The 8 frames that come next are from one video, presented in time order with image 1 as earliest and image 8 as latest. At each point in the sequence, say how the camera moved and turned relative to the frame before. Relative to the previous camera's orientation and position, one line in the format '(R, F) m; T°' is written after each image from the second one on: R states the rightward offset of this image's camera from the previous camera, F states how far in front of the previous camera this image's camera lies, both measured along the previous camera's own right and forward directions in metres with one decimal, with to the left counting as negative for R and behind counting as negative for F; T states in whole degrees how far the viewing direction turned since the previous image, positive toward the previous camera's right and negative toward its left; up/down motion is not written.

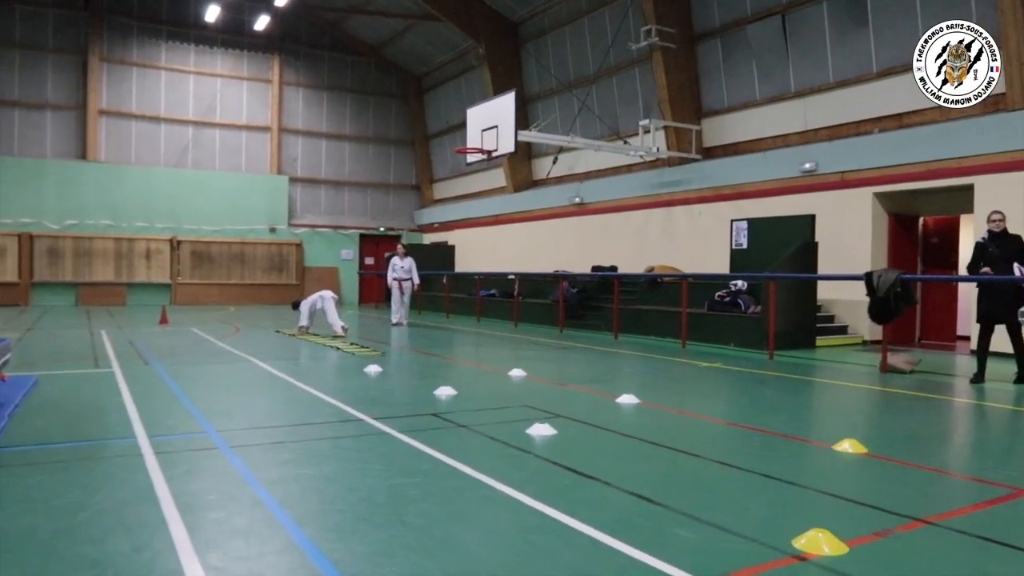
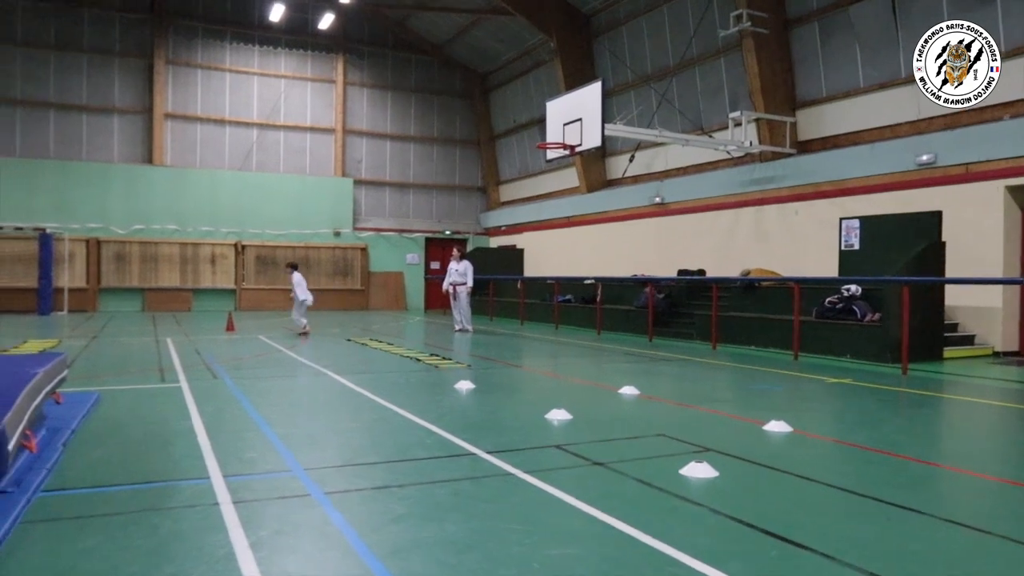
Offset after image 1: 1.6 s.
(-0.4, +0.9) m; -4°
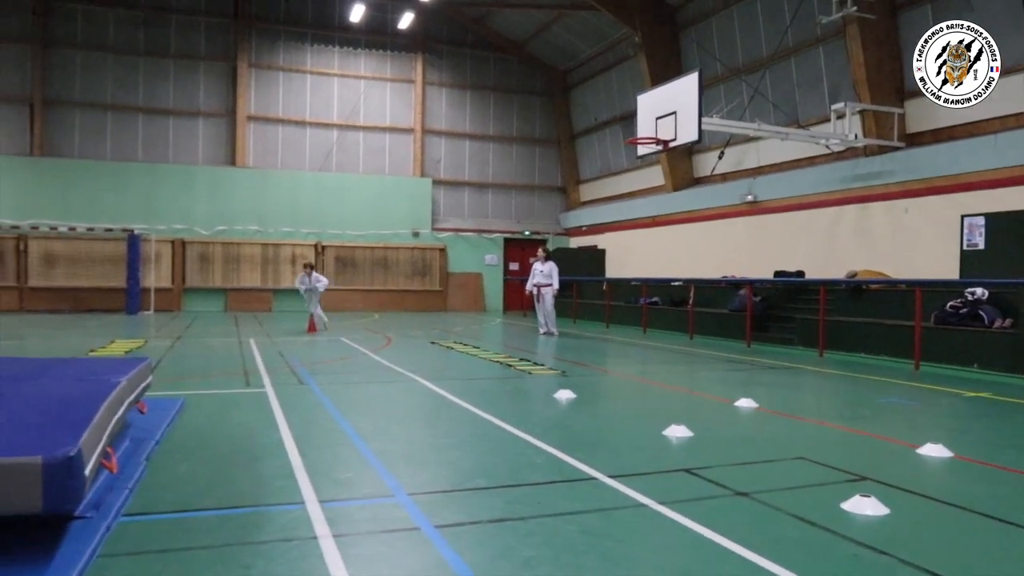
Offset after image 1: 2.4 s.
(-0.2, +0.5) m; -5°
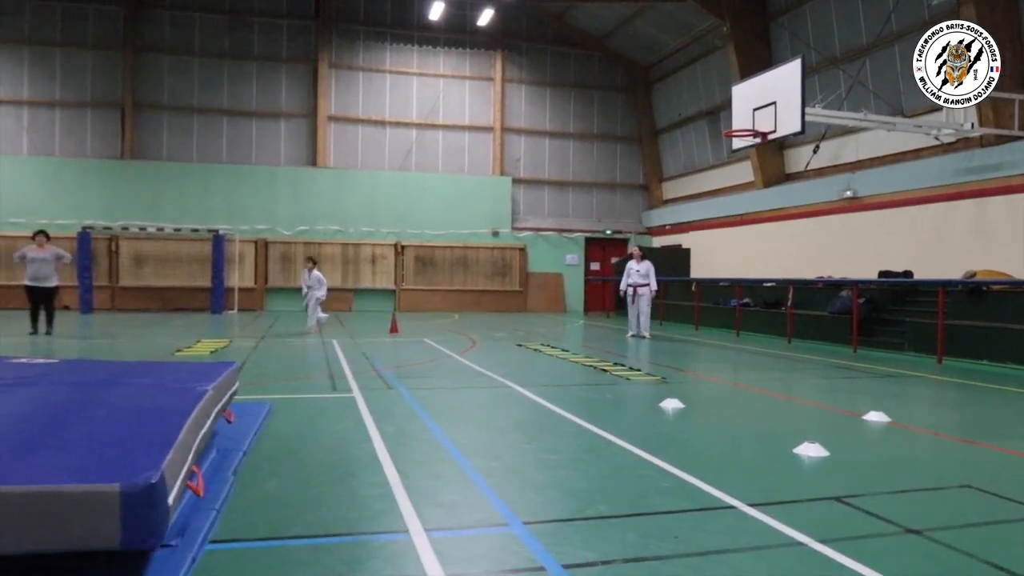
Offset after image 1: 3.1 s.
(-0.2, +0.4) m; -5°
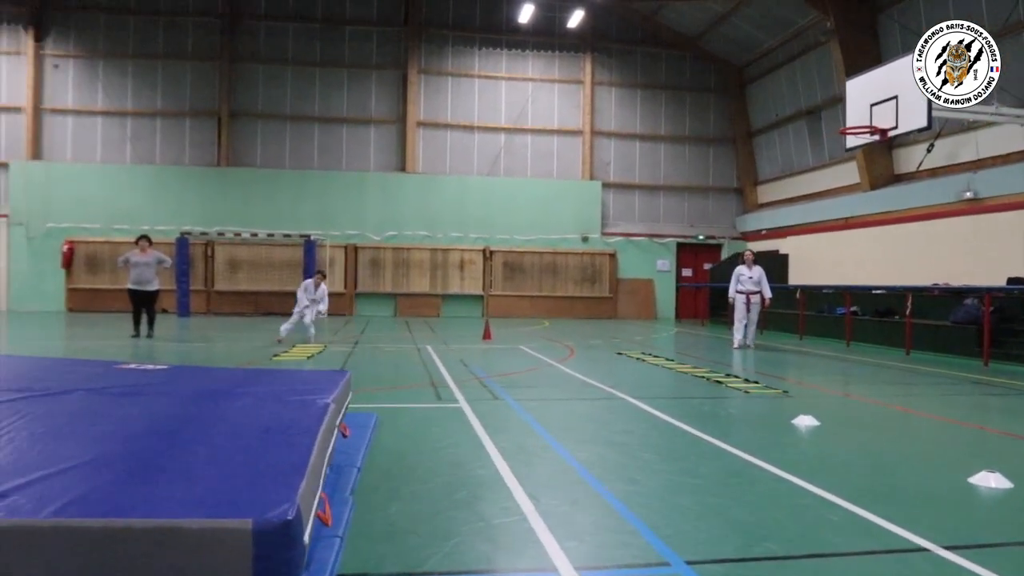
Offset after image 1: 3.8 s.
(-0.2, +0.3) m; -5°
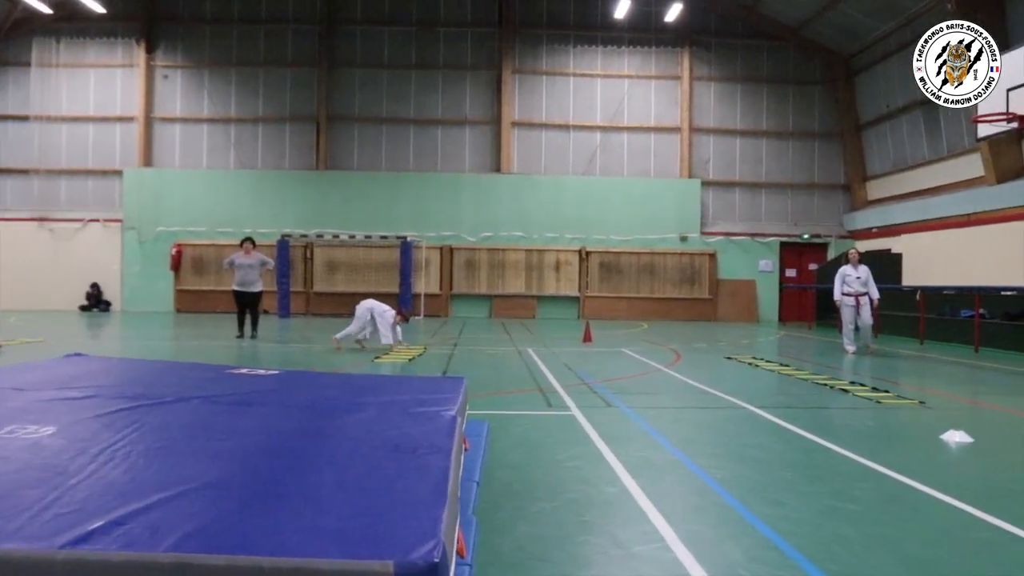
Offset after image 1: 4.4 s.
(-0.2, +0.3) m; -6°
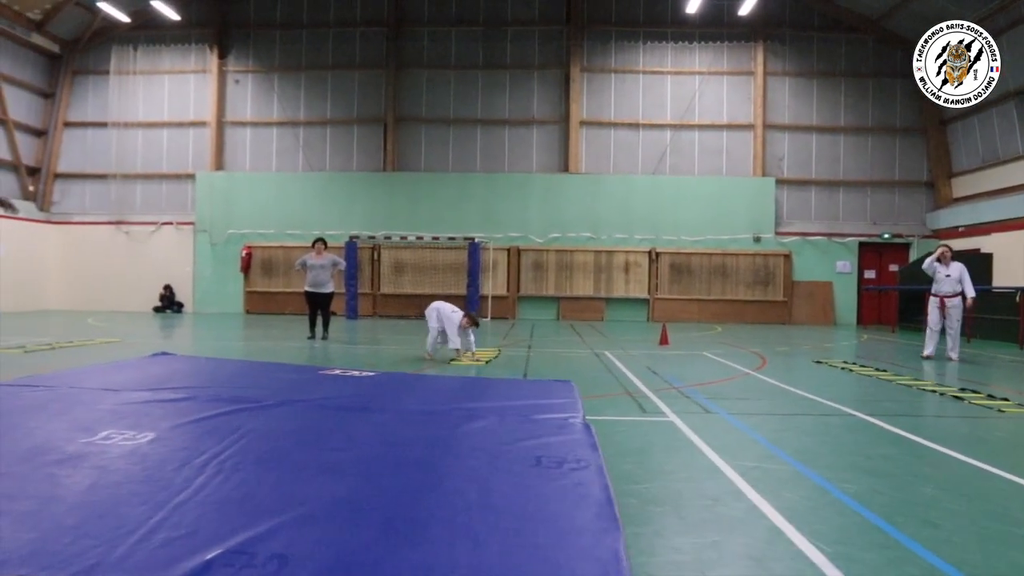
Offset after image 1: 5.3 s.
(-0.2, +0.3) m; -4°
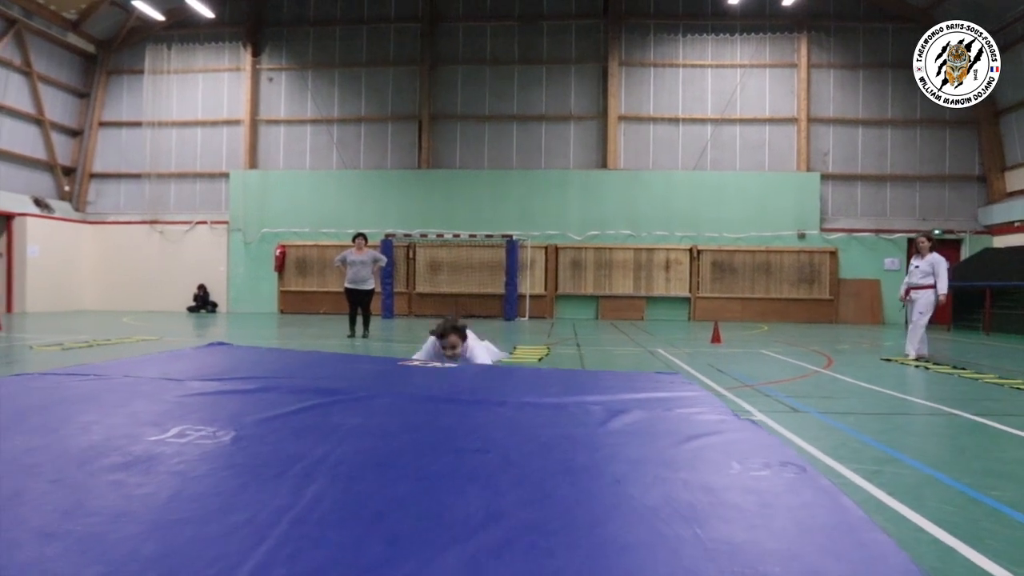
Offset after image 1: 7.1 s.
(-0.3, +0.4) m; -2°
